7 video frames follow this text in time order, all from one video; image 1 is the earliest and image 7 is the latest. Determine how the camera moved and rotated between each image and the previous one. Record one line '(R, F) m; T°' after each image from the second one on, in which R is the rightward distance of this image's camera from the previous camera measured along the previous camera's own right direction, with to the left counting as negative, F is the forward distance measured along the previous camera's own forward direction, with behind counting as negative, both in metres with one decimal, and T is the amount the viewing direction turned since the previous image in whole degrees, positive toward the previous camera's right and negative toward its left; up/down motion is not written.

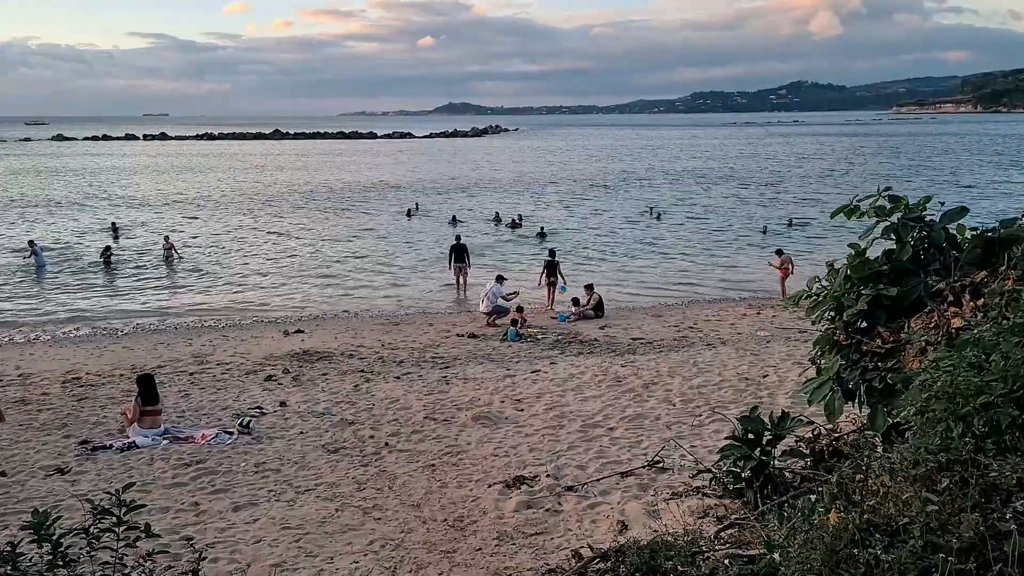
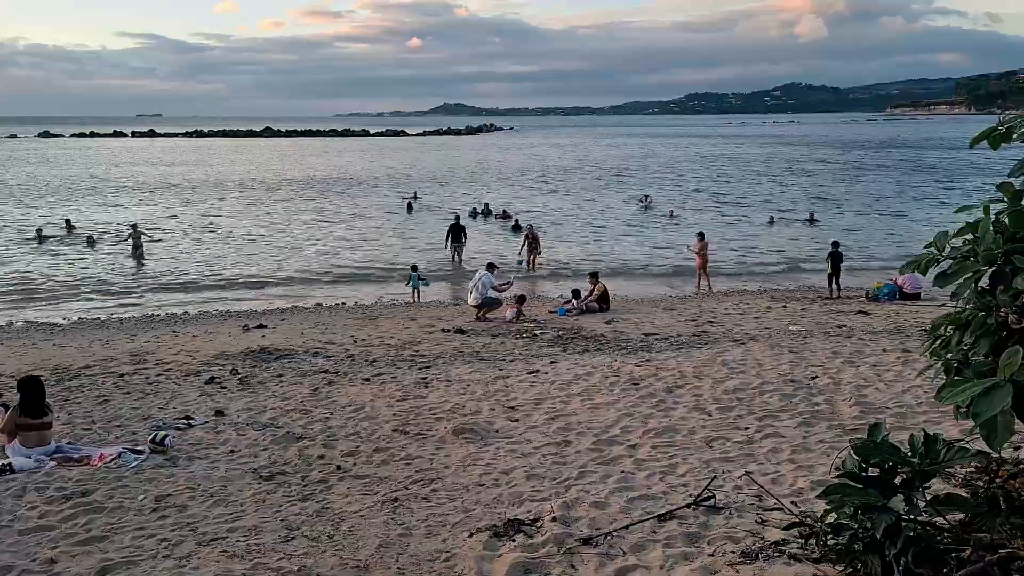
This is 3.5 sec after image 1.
(0.0, +2.0) m; 0°
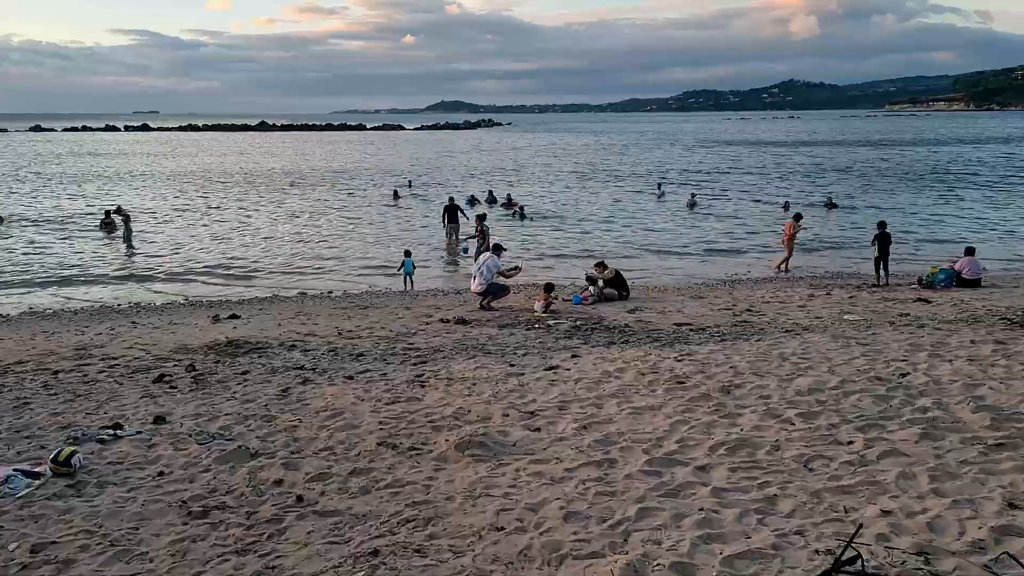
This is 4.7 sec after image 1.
(-0.2, +1.7) m; 0°
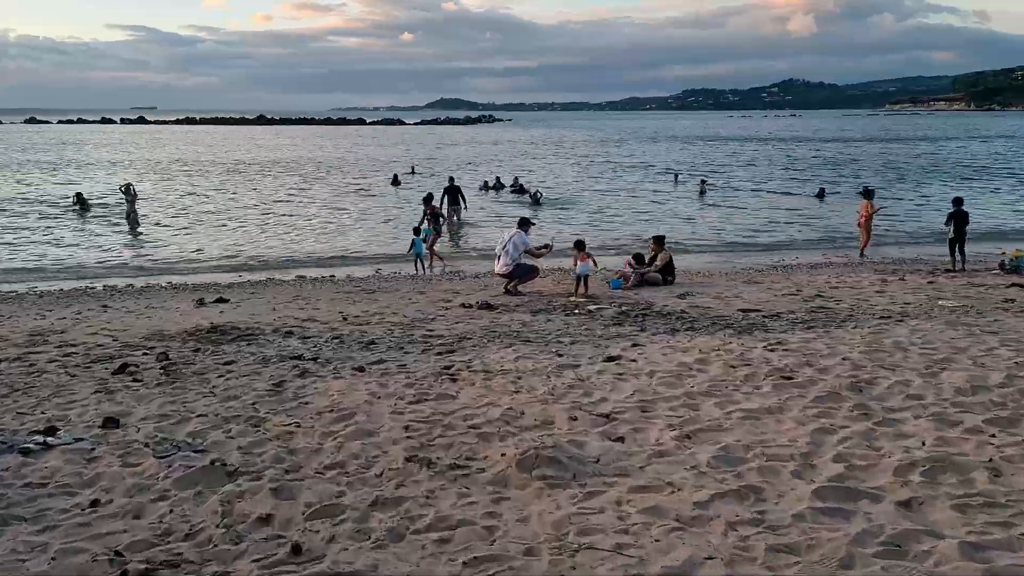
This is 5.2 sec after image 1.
(-0.5, +1.6) m; 0°
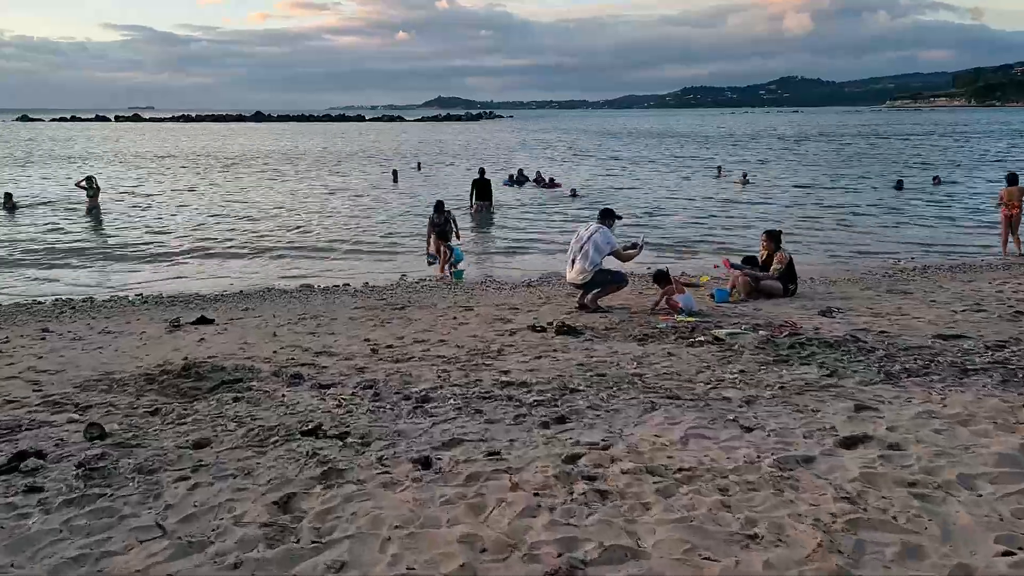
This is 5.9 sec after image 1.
(-0.9, +2.7) m; 0°
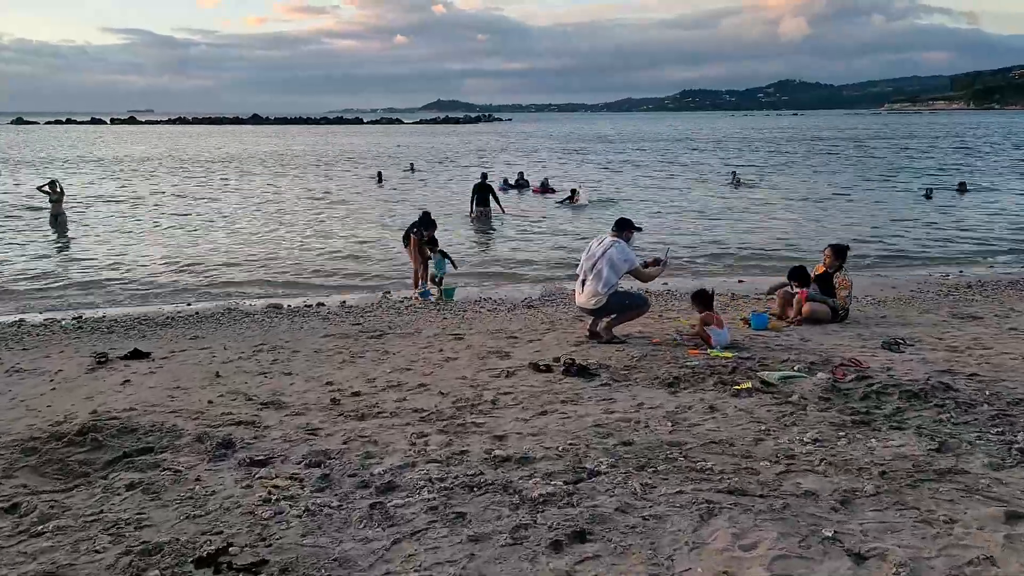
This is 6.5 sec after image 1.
(0.0, +1.4) m; 0°
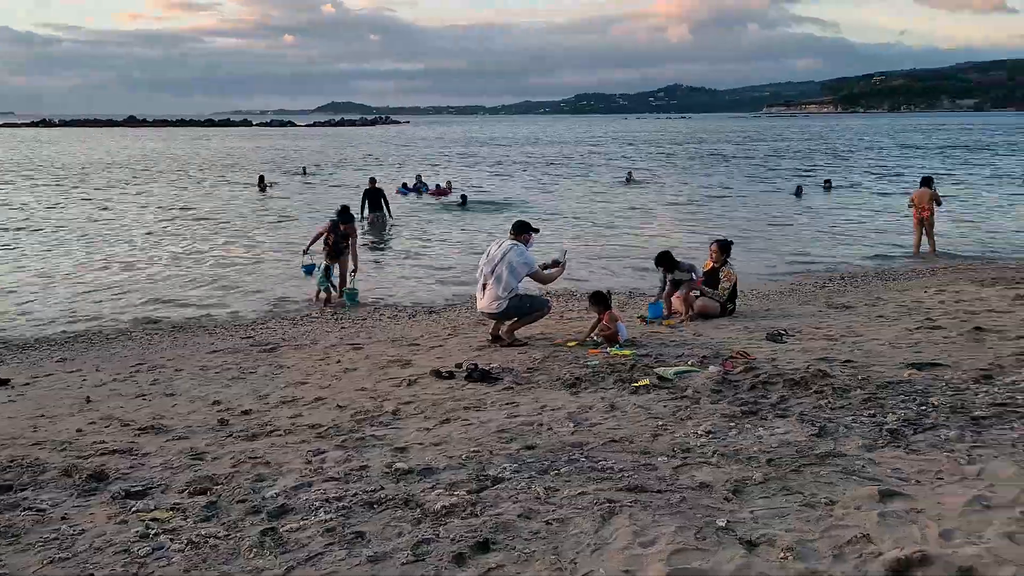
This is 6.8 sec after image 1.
(0.0, 0.0) m; +8°
